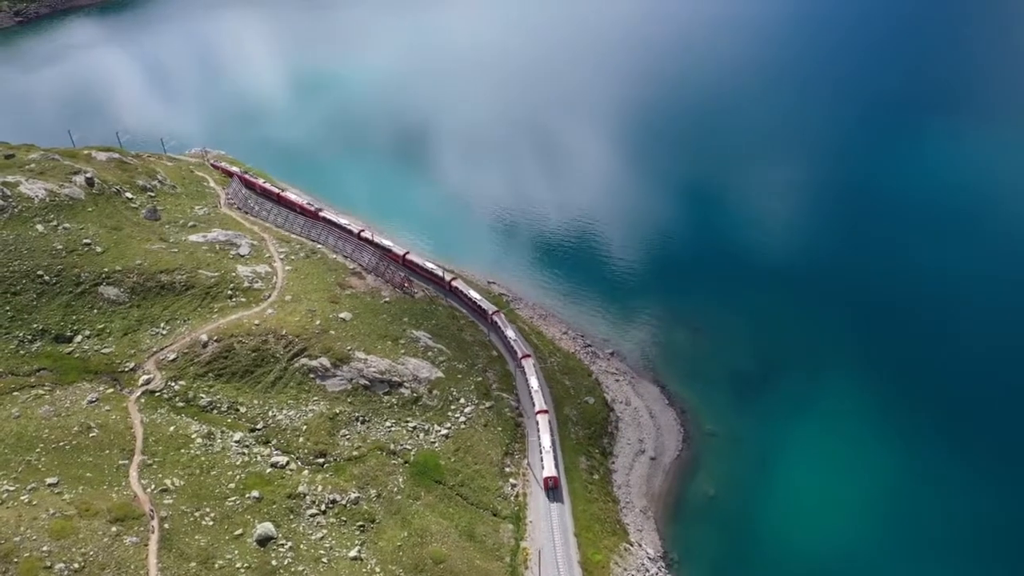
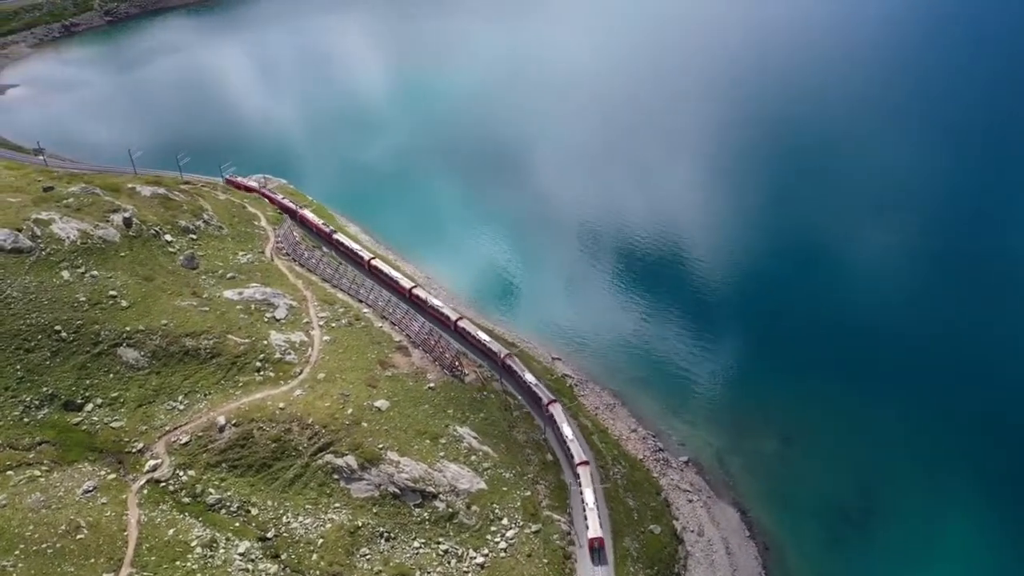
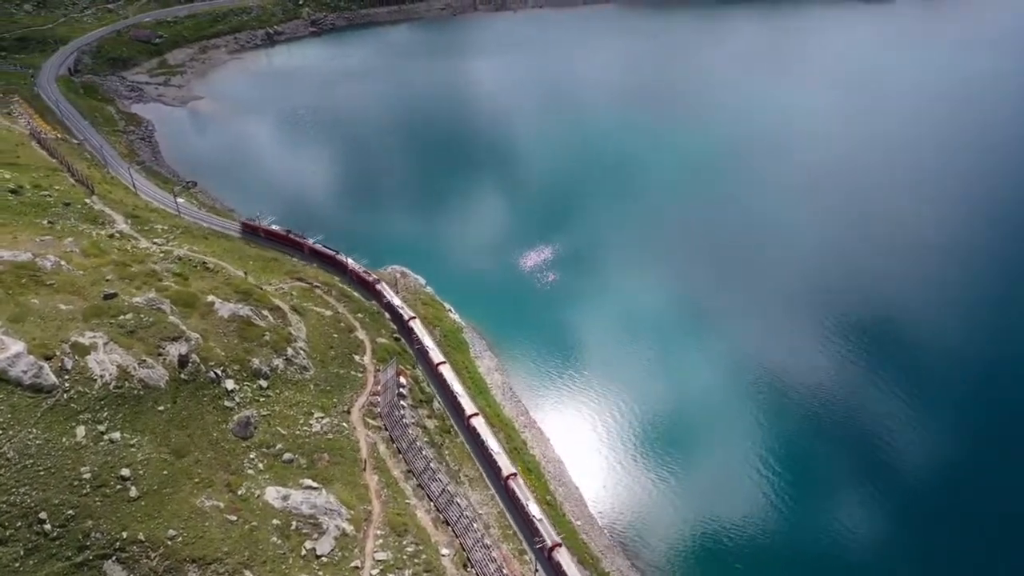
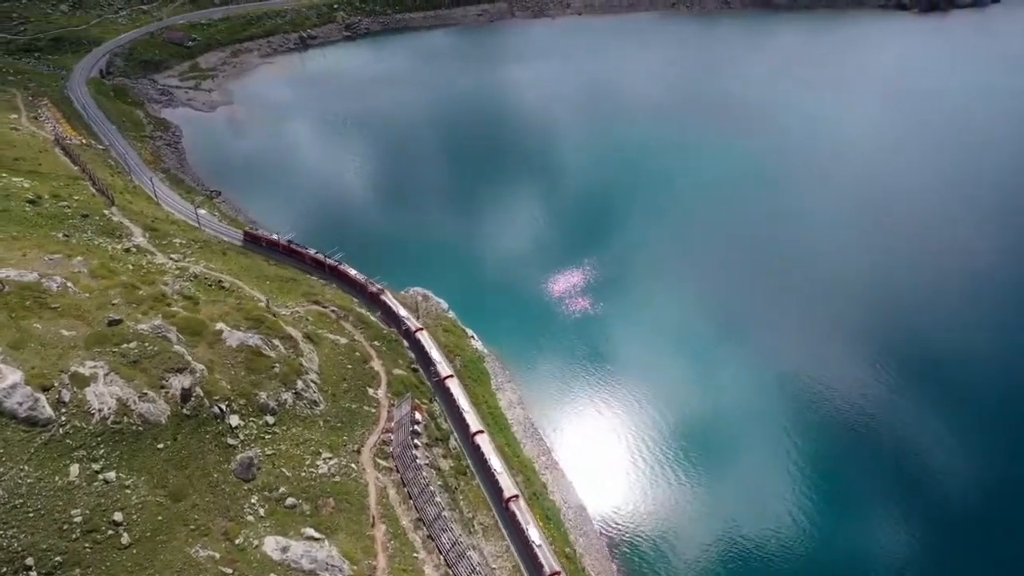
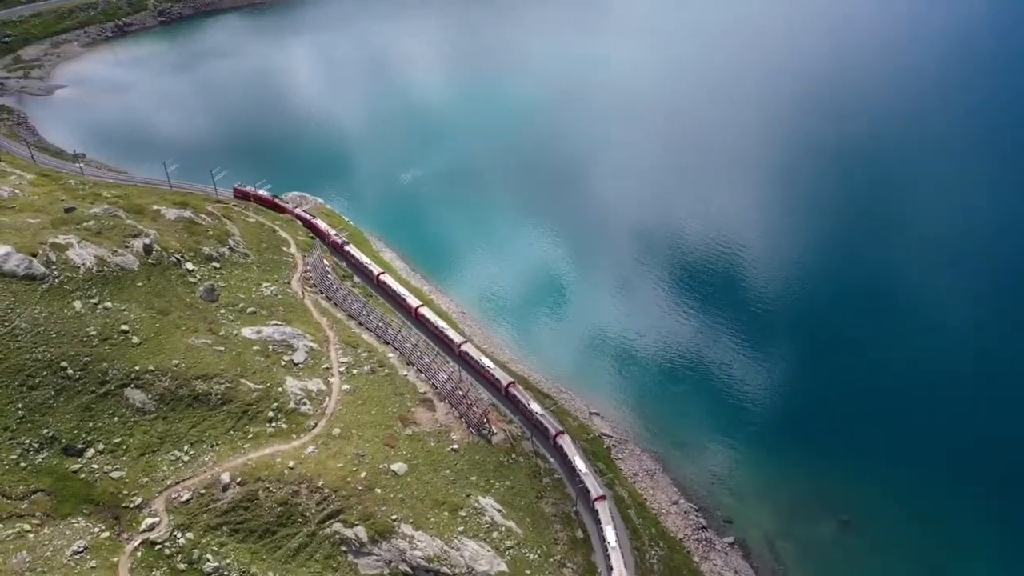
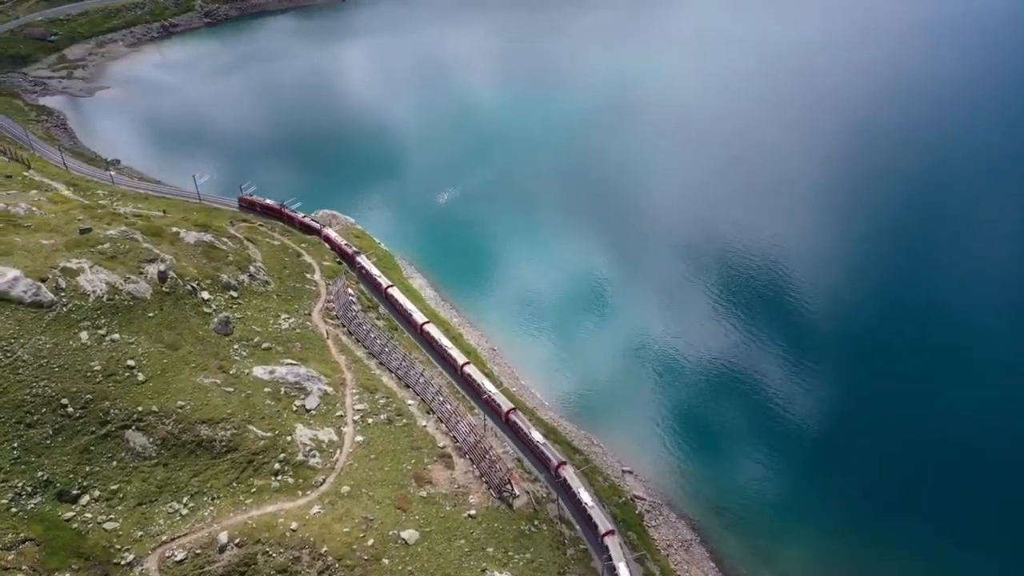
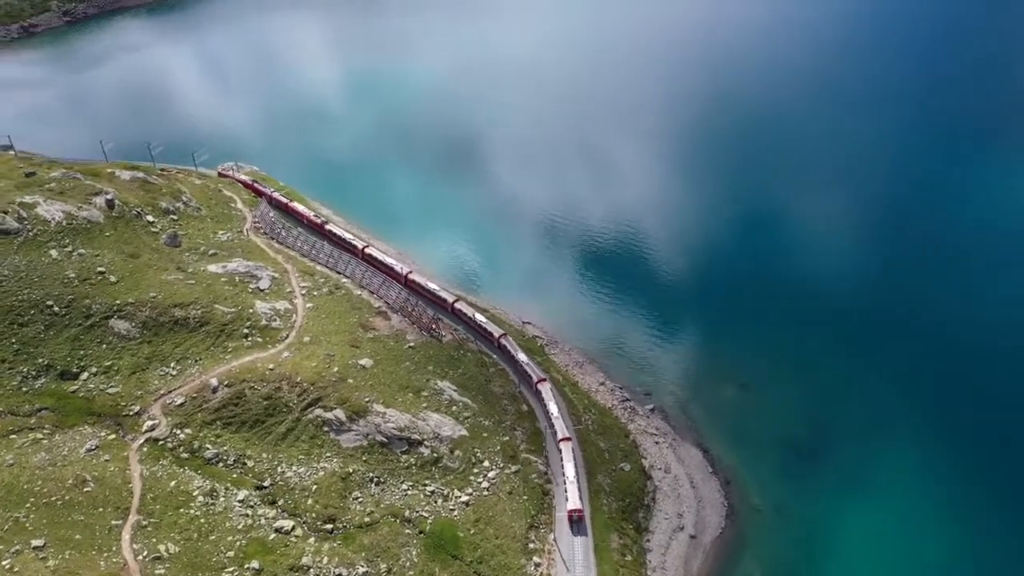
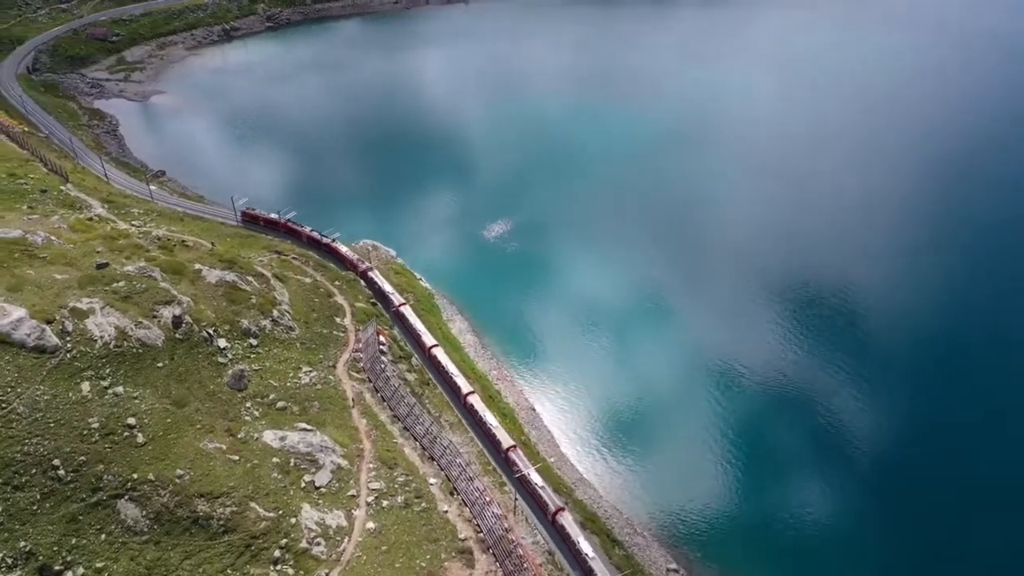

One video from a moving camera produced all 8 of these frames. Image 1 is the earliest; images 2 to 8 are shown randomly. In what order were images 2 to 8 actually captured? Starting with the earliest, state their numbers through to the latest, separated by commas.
7, 2, 5, 6, 8, 3, 4
